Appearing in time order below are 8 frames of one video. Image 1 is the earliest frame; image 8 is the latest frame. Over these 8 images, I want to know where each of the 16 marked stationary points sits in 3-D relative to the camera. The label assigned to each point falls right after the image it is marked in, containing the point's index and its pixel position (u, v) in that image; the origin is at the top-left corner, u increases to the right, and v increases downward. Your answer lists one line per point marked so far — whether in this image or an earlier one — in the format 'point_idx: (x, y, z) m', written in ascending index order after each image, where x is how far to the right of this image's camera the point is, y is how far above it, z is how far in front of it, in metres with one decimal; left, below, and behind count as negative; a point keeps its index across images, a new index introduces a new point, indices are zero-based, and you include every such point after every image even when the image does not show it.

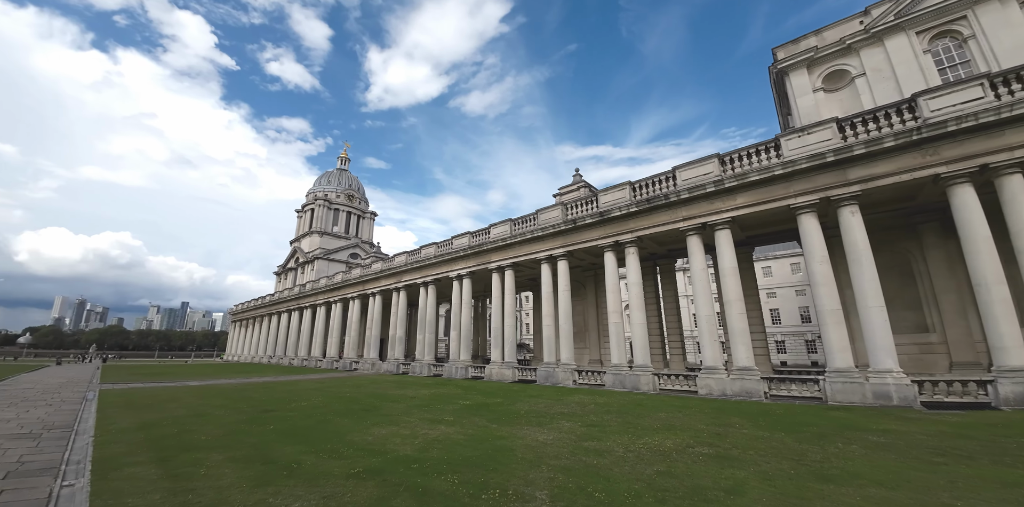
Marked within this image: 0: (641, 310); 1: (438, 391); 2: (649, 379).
0: (+6.1, -2.8, +18.9) m
1: (-3.6, -6.4, +18.3) m
2: (+6.1, -5.8, +17.8) m
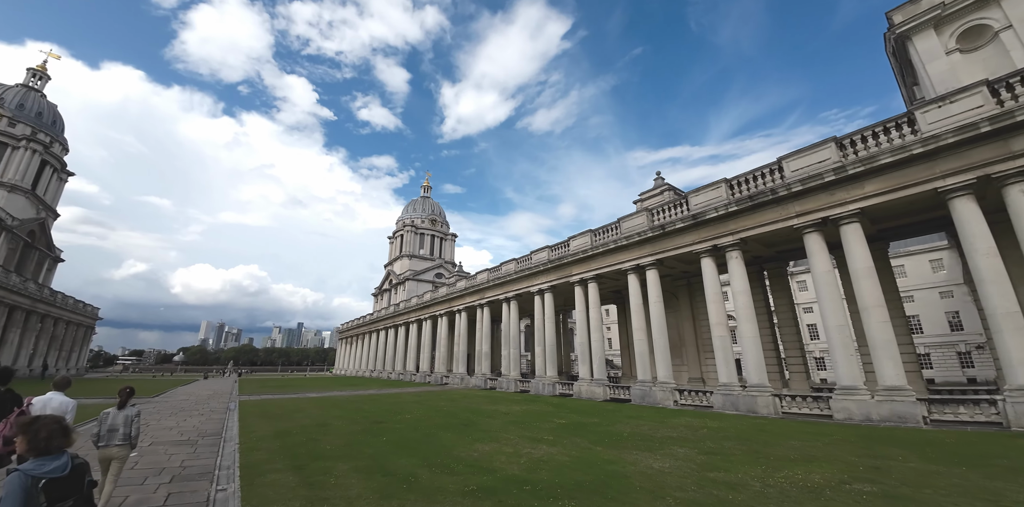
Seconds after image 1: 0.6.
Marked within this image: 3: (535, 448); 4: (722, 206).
0: (+10.2, -2.9, +16.8) m
1: (+0.8, -7.1, +17.9) m
2: (+10.1, -5.8, +15.6) m
3: (+0.5, -4.8, +9.5) m
4: (+9.4, +2.1, +17.6) m
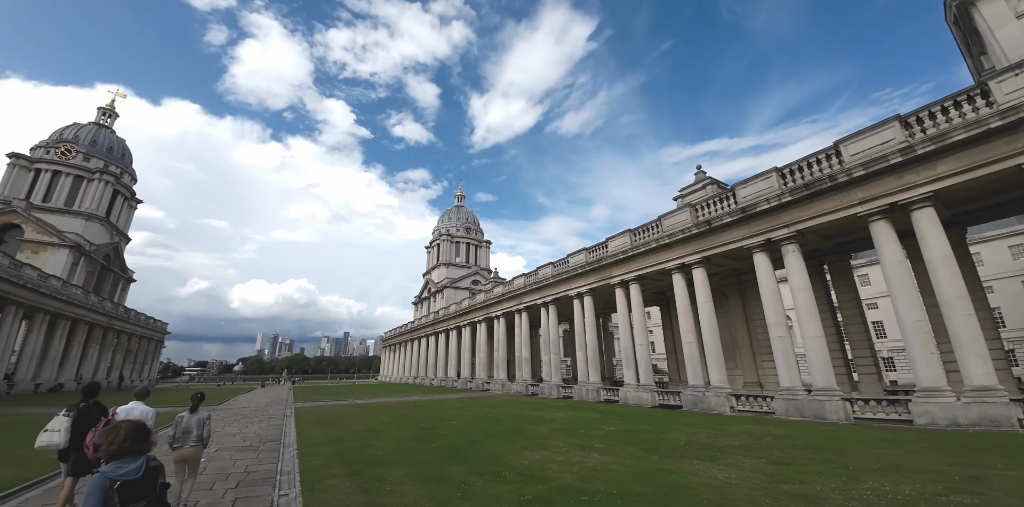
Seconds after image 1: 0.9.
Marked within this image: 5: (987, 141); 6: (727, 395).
0: (+12.0, -2.6, +15.5) m
1: (+2.8, -7.2, +17.5) m
2: (+11.9, -5.5, +14.3) m
3: (+1.7, -4.8, +9.2) m
4: (+11.0, +2.4, +16.5) m
5: (+14.8, +3.5, +12.0) m
6: (+9.6, -6.3, +17.5) m
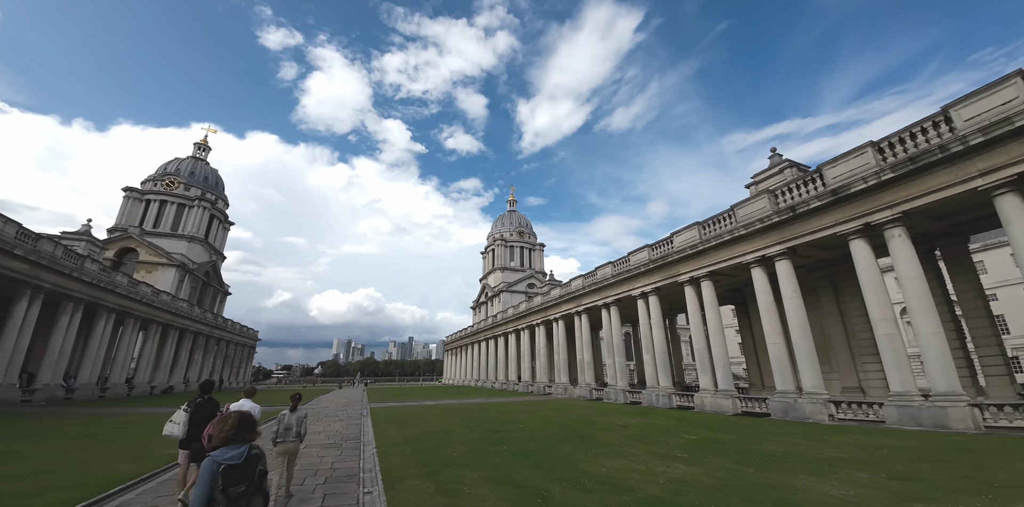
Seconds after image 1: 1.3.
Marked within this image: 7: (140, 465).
0: (+14.4, -2.0, +13.4) m
1: (+5.8, -7.0, +16.5) m
2: (+14.2, -4.9, +12.1) m
3: (+3.4, -4.6, +8.5) m
4: (+13.3, +2.9, +14.5) m
5: (+16.4, +4.2, +9.6) m
6: (+12.4, -5.8, +15.6) m
7: (-7.0, -3.9, +7.3) m
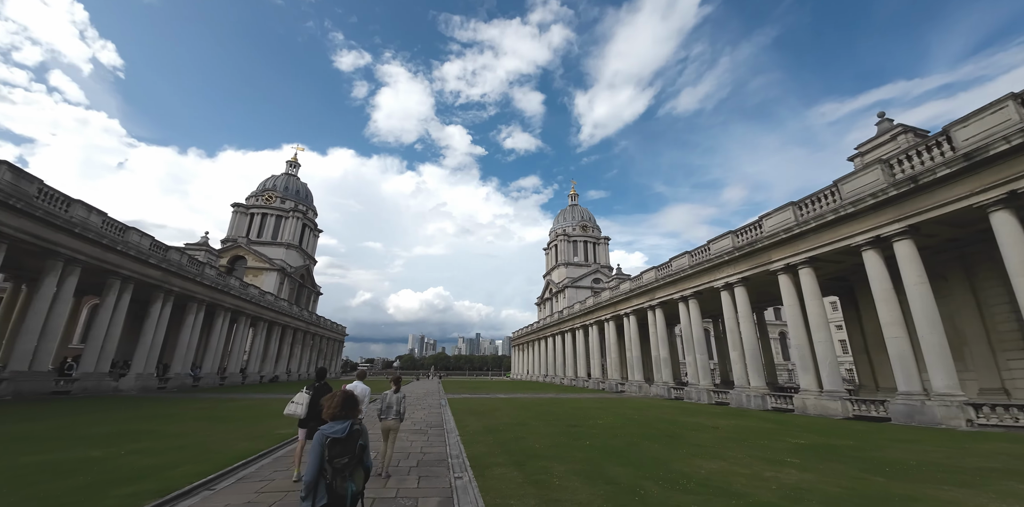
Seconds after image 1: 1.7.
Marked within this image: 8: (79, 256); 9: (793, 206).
0: (+16.7, -1.2, +10.6) m
1: (+8.9, -6.4, +15.2) m
2: (+16.4, -4.1, +9.4) m
3: (+5.2, -4.2, +7.6) m
4: (+15.6, +3.7, +11.9) m
5: (+17.8, +5.1, +6.5) m
6: (+15.3, -5.0, +13.1) m
7: (-5.3, -3.9, +8.1) m
8: (-20.0, -0.1, +18.2) m
9: (+14.2, +2.4, +19.9) m
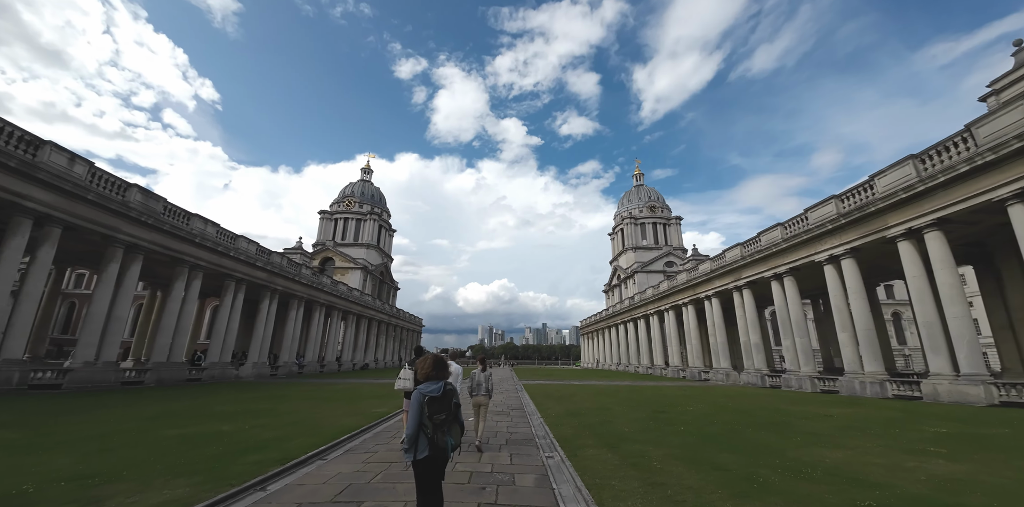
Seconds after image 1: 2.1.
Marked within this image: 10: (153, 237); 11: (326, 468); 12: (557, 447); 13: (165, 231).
0: (+18.4, +0.3, +7.6) m
1: (+11.8, -5.2, +13.4) m
2: (+18.2, -2.7, +6.5) m
3: (+6.8, -3.4, +6.5) m
4: (+17.3, +5.2, +8.9) m
5: (+18.5, +6.5, +3.2) m
6: (+17.7, -3.5, +10.4) m
7: (-3.4, -3.7, +8.7) m
8: (-16.5, -0.4, +20.9) m
9: (+17.2, +4.0, +17.1) m
10: (-16.8, +0.8, +18.4) m
11: (-2.5, -2.8, +5.2) m
12: (+0.8, -3.4, +6.9) m
13: (-16.5, +1.1, +18.8) m
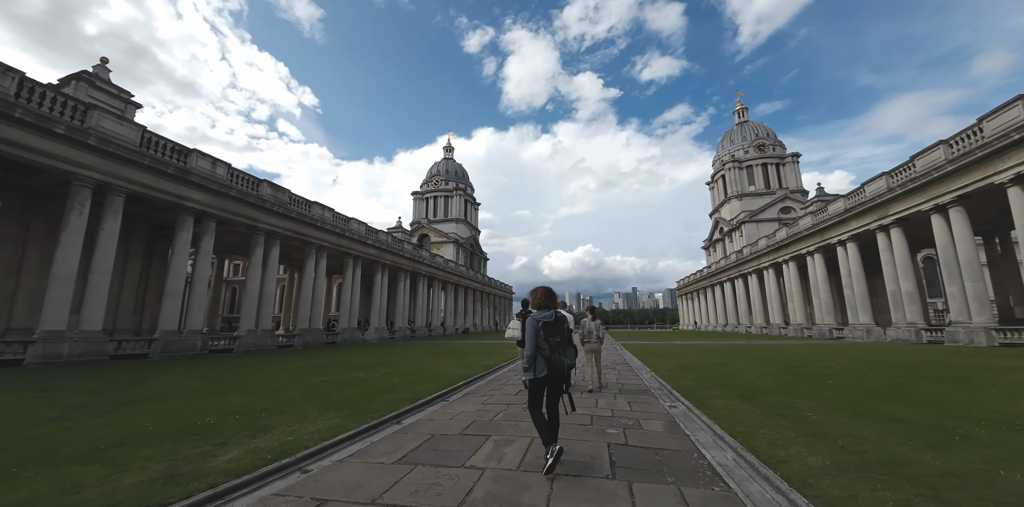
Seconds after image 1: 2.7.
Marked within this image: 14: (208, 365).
0: (+19.7, +2.6, +3.0) m
1: (+14.9, -2.8, +10.5) m
2: (+19.5, -0.4, +2.2) m
3: (+8.5, -2.0, +4.7) m
4: (+18.5, +7.6, +4.2) m
5: (+18.4, +8.4, -1.7) m
6: (+19.9, -1.0, +6.1) m
7: (-1.0, -2.7, +9.0) m
8: (-11.5, +0.7, +23.6) m
9: (+20.2, +7.1, +12.2) m
10: (-12.3, +1.6, +21.1) m
11: (-0.9, -2.1, +5.4) m
12: (+2.7, -2.4, +6.4) m
13: (-12.0, +2.0, +21.4) m
14: (-9.8, -3.6, +12.6) m
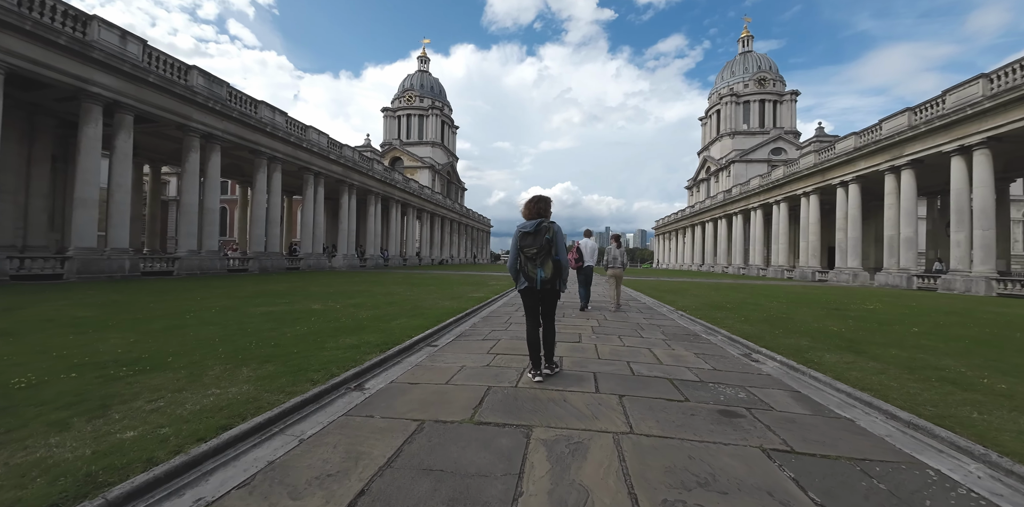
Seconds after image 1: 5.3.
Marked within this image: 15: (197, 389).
0: (+20.3, +2.7, +1.6) m
1: (+14.8, -1.3, +9.6) m
2: (+19.9, -0.5, +1.3) m
3: (+8.8, -1.2, +3.3) m
4: (+19.2, +7.8, +1.9) m
5: (+19.5, +7.6, -4.0) m
6: (+20.1, -0.4, +5.3) m
7: (-1.0, -0.9, +7.1) m
8: (-12.2, +5.1, +20.2) m
9: (+20.4, +8.6, +10.0) m
10: (-12.8, +5.7, +17.6) m
11: (-0.6, -1.0, +3.5) m
12: (+2.9, -1.1, +4.7) m
13: (-12.5, +6.1, +17.8) m
14: (-10.0, -0.9, +10.2) m
15: (-2.2, -0.9, +2.7) m
